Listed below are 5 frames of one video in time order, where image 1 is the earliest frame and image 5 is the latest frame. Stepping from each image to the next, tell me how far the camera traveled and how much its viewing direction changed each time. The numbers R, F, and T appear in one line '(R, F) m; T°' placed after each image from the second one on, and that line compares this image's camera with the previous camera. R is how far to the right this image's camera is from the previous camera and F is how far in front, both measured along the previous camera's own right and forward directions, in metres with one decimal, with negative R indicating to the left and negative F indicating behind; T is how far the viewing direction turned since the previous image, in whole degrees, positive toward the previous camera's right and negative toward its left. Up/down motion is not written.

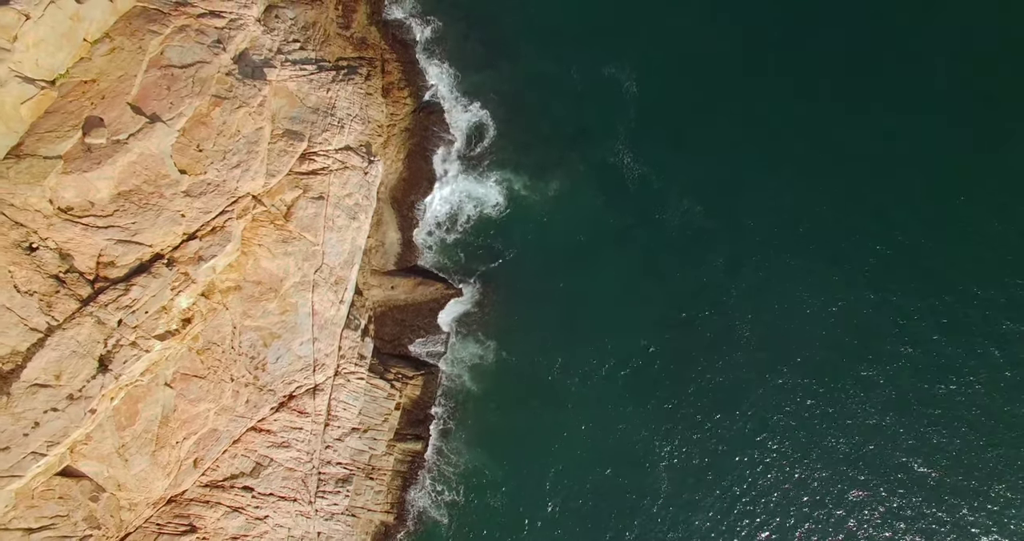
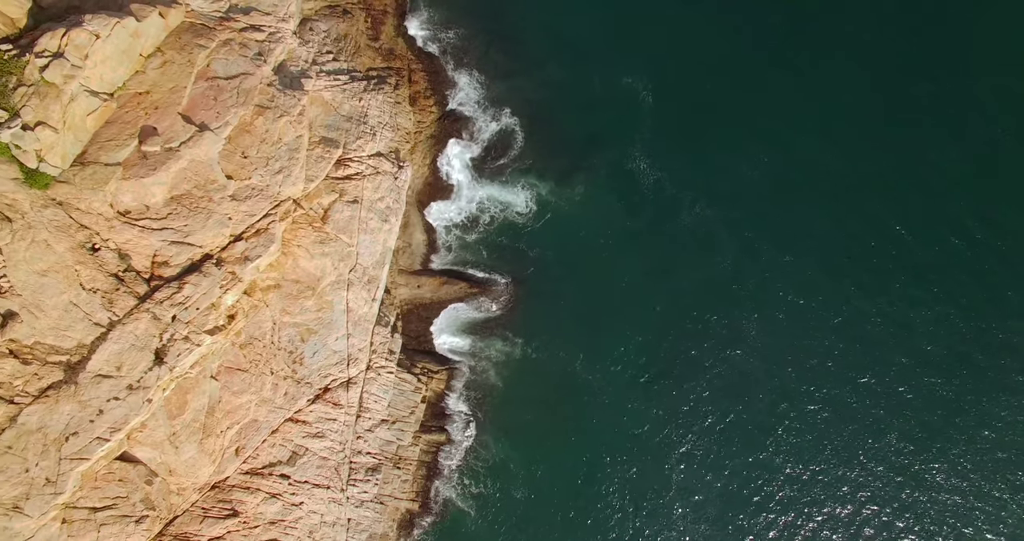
(-1.4, -2.3) m; 0°
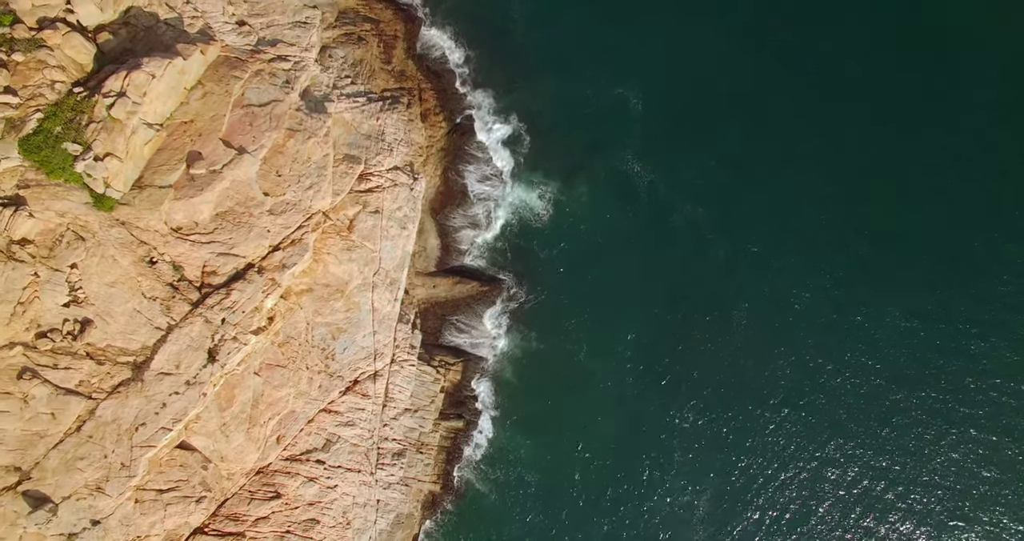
(-0.5, -4.3) m; 0°
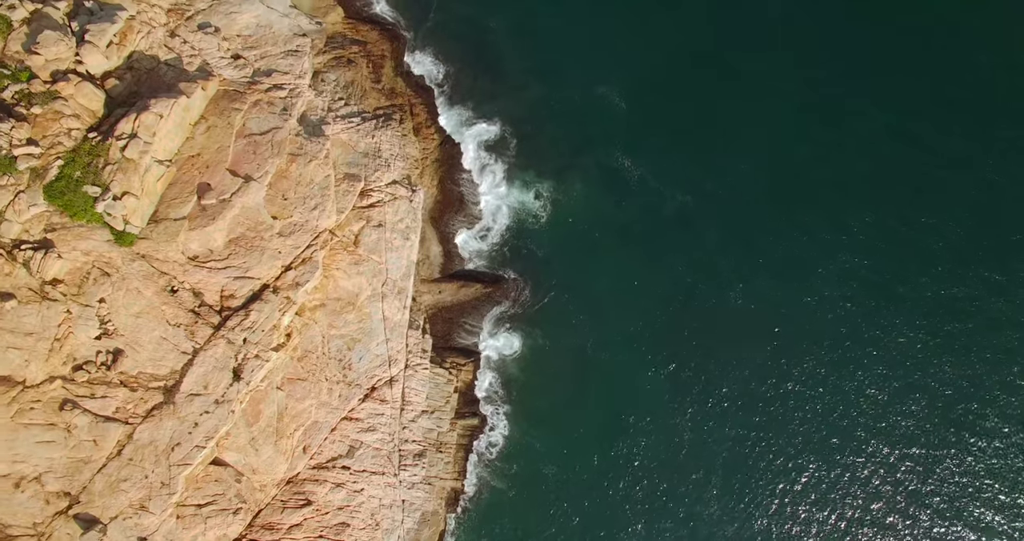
(0.0, -2.1) m; 0°
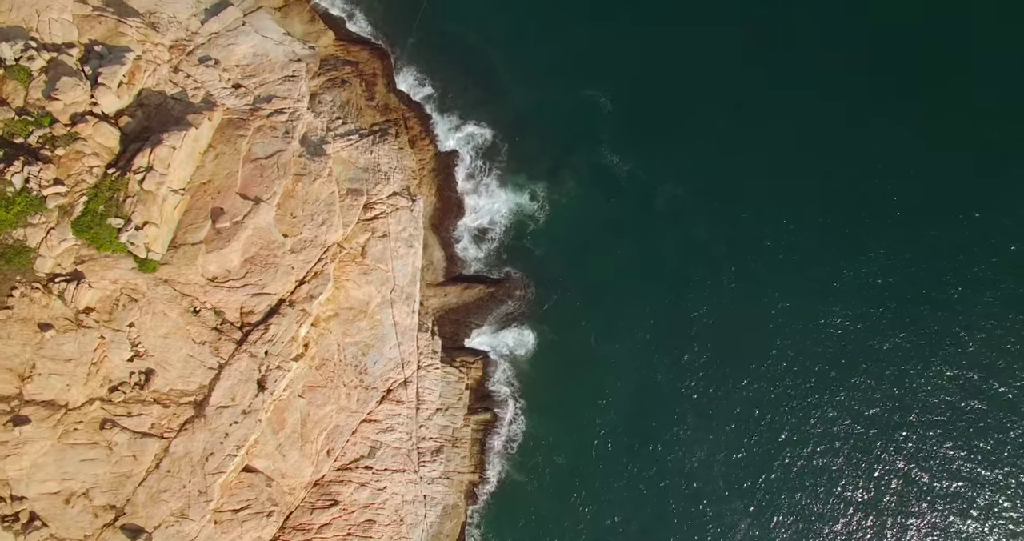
(+0.1, -2.4) m; 0°
